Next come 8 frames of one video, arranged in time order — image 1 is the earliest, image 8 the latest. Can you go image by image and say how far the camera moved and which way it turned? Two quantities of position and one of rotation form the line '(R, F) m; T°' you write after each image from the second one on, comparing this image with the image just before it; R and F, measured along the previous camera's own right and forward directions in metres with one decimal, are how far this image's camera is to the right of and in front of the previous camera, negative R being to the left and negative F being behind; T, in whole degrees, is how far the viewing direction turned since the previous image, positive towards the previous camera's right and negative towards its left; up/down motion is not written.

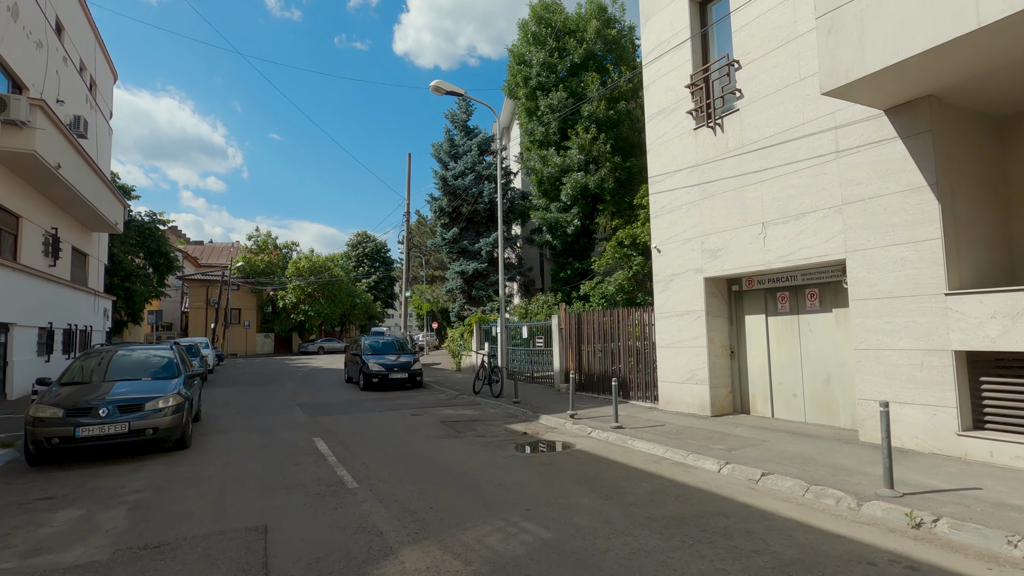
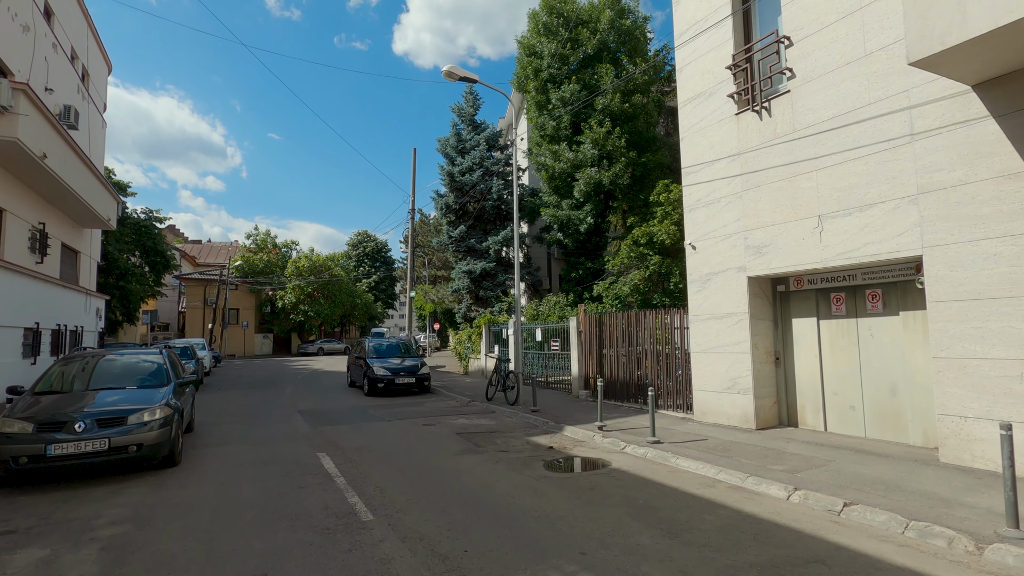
(-0.4, +0.9) m; 0°
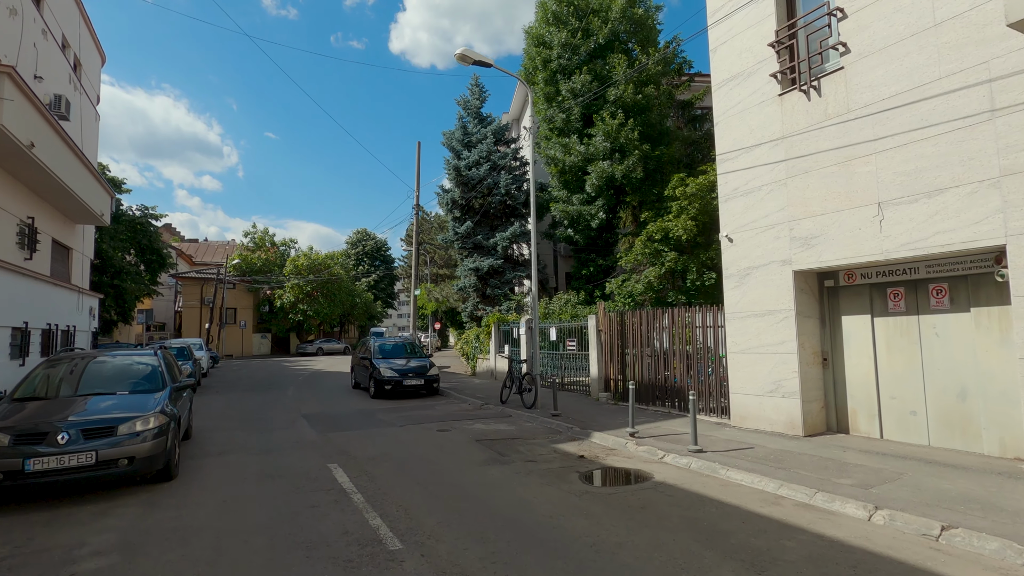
(-0.4, +0.7) m; 0°
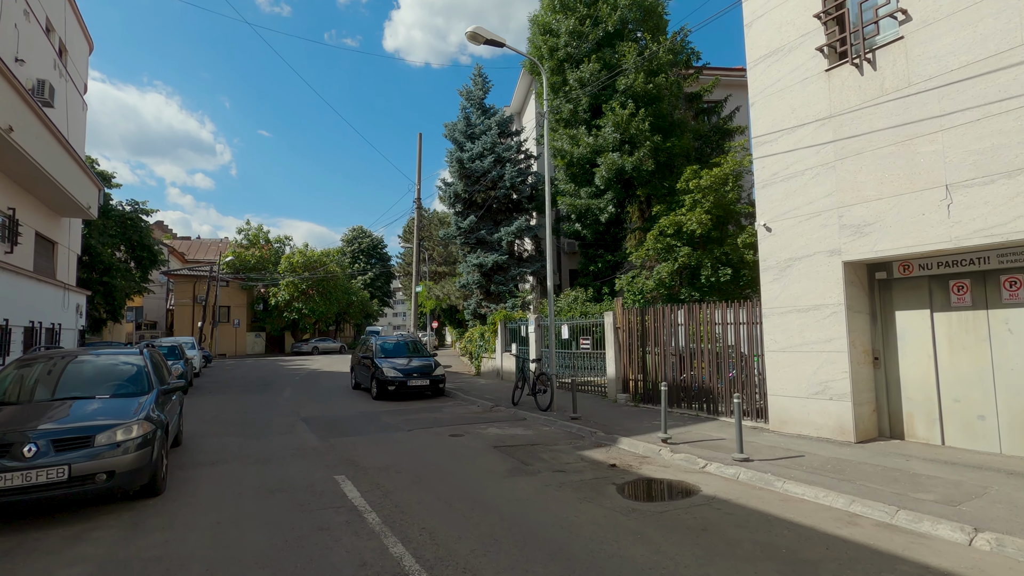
(-0.4, +0.7) m; +1°
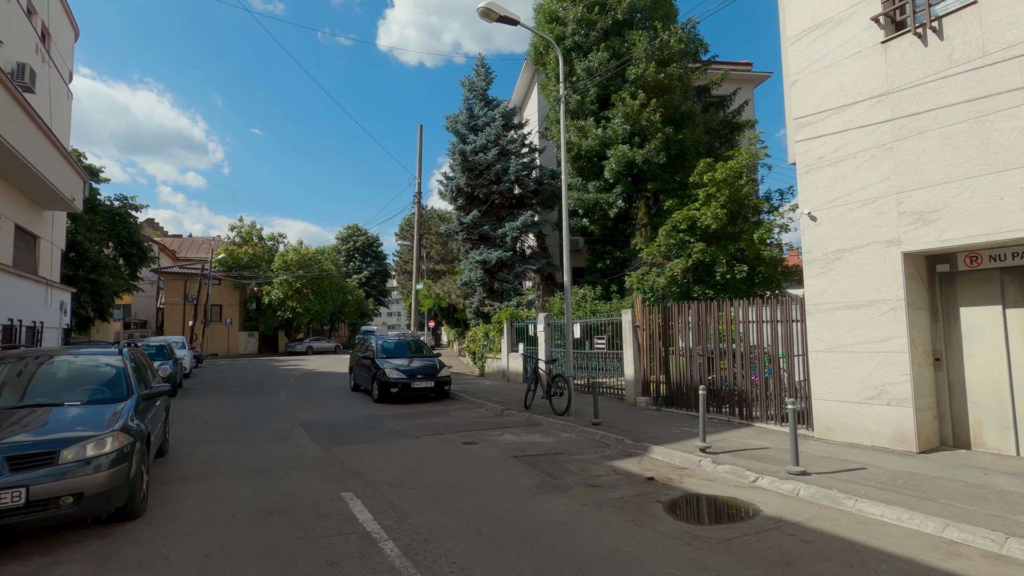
(-0.4, +0.8) m; +1°
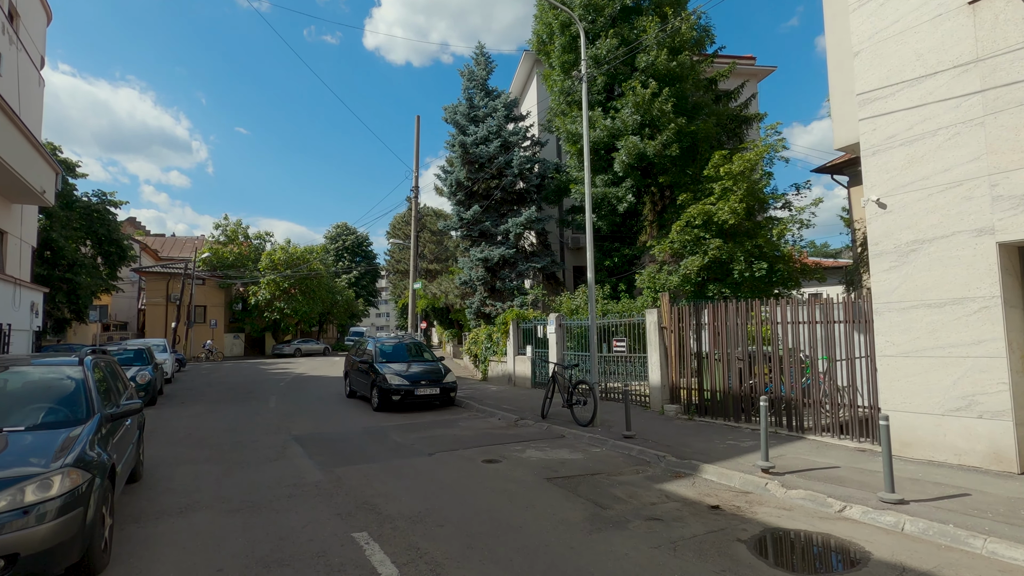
(-0.5, +1.0) m; +1°
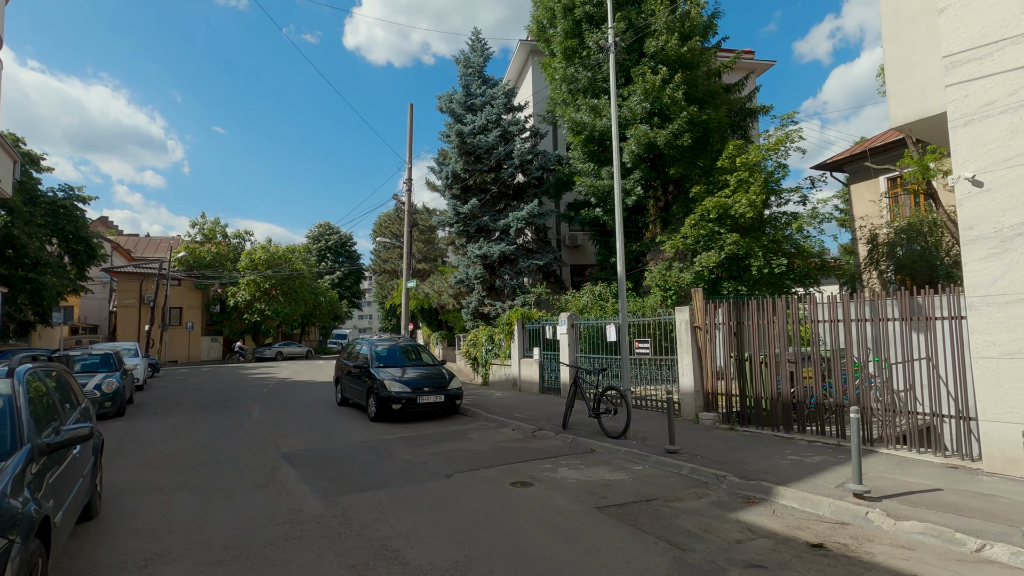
(-0.6, +1.1) m; +2°
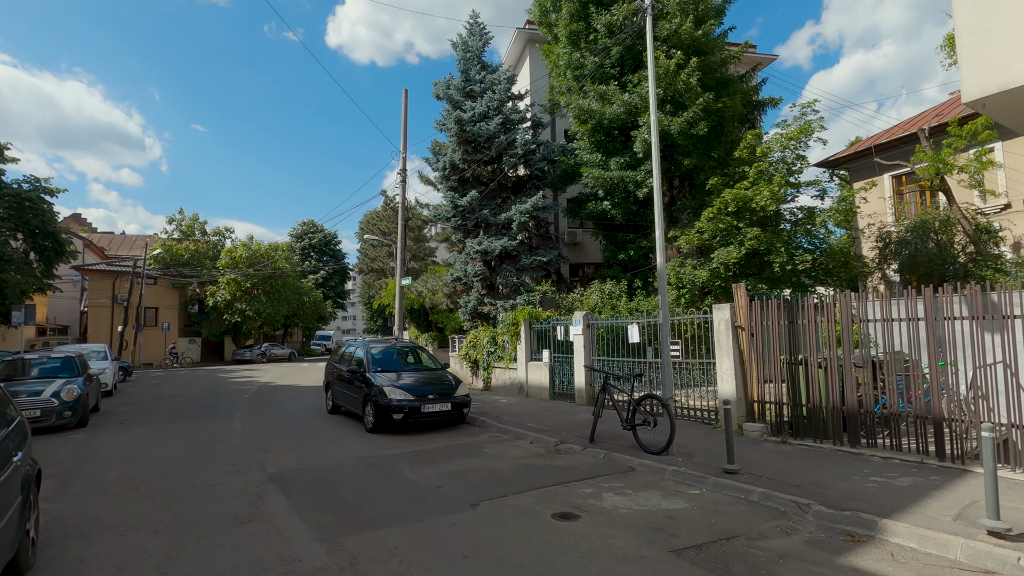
(-0.6, +1.1) m; +2°
